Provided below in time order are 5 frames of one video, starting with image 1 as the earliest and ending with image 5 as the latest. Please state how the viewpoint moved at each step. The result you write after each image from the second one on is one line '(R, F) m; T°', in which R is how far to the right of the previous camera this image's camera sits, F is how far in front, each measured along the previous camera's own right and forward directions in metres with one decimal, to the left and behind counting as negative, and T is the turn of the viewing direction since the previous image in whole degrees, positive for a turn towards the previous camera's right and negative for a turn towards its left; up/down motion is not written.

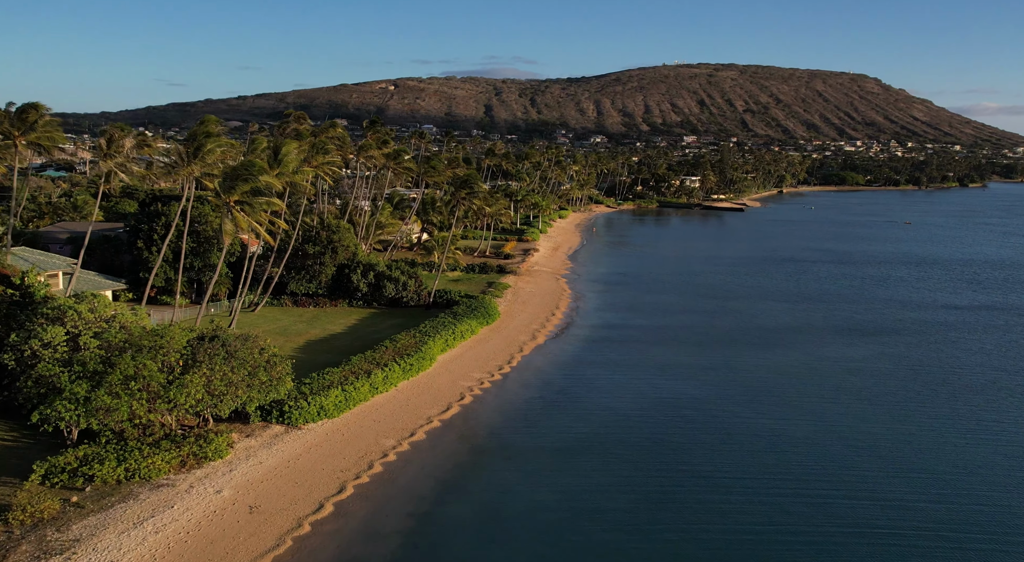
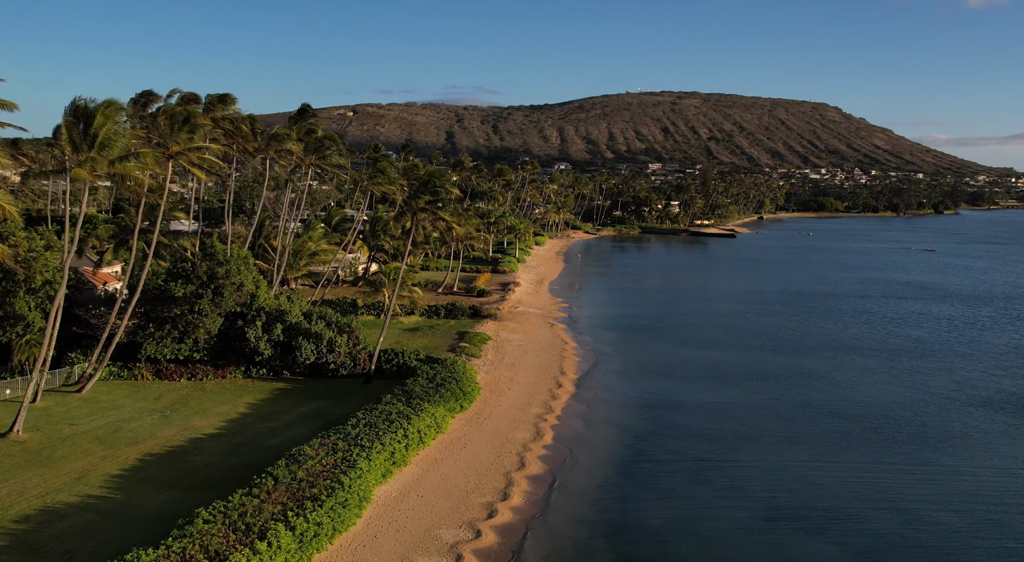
(-1.0, +19.2) m; +3°
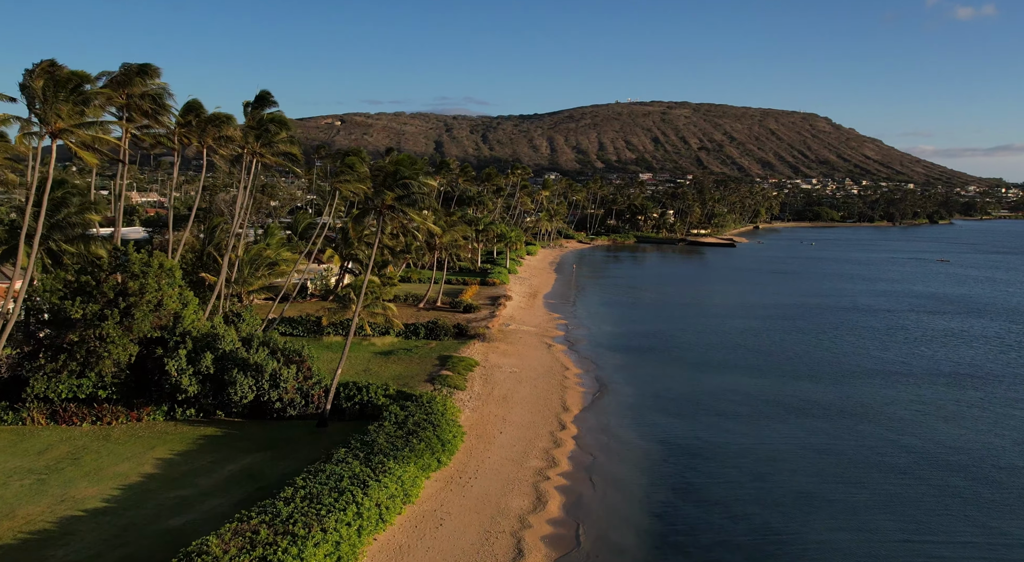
(-0.1, +7.3) m; +1°
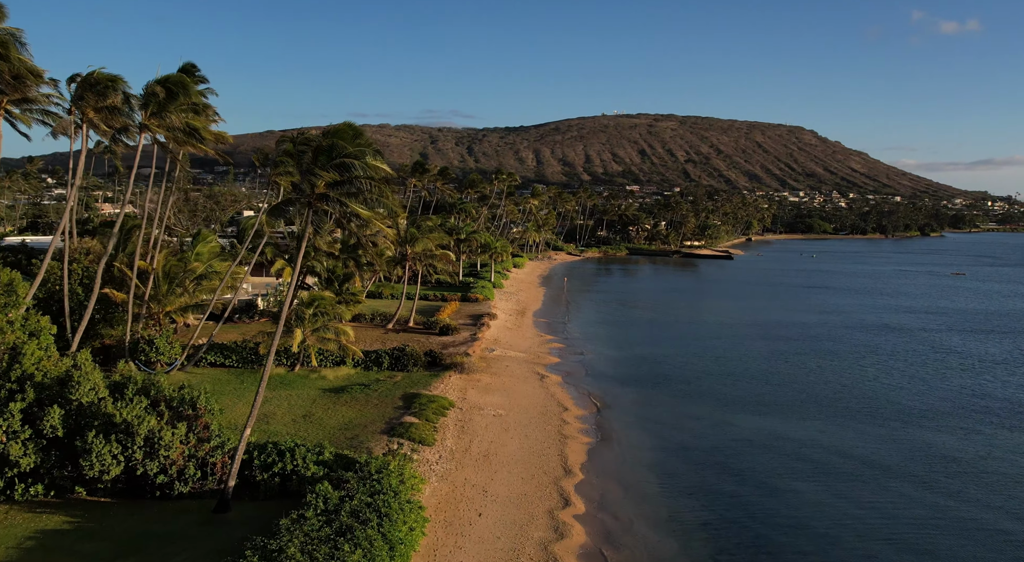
(+0.1, +8.4) m; +1°
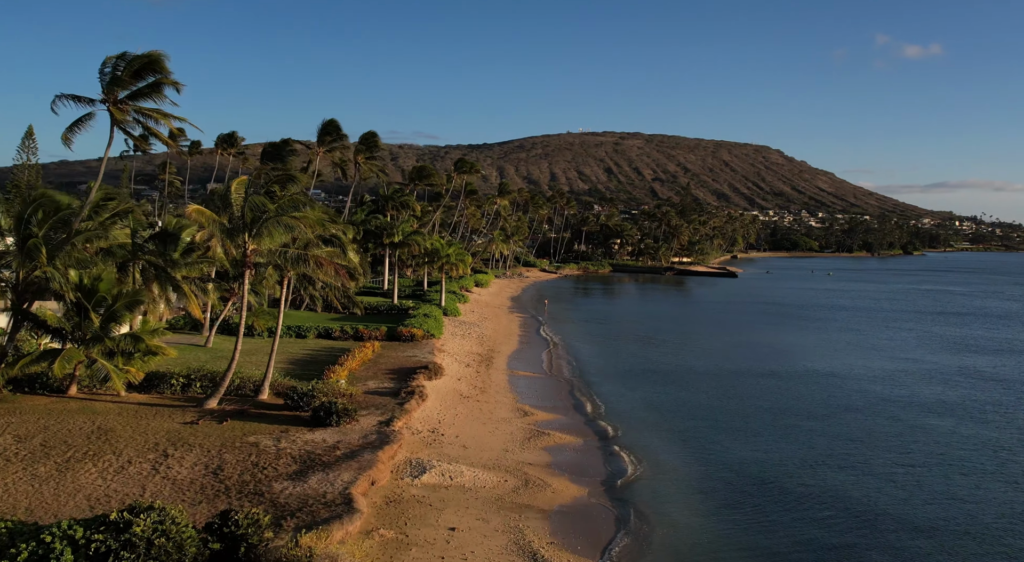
(+0.2, +25.0) m; +2°
